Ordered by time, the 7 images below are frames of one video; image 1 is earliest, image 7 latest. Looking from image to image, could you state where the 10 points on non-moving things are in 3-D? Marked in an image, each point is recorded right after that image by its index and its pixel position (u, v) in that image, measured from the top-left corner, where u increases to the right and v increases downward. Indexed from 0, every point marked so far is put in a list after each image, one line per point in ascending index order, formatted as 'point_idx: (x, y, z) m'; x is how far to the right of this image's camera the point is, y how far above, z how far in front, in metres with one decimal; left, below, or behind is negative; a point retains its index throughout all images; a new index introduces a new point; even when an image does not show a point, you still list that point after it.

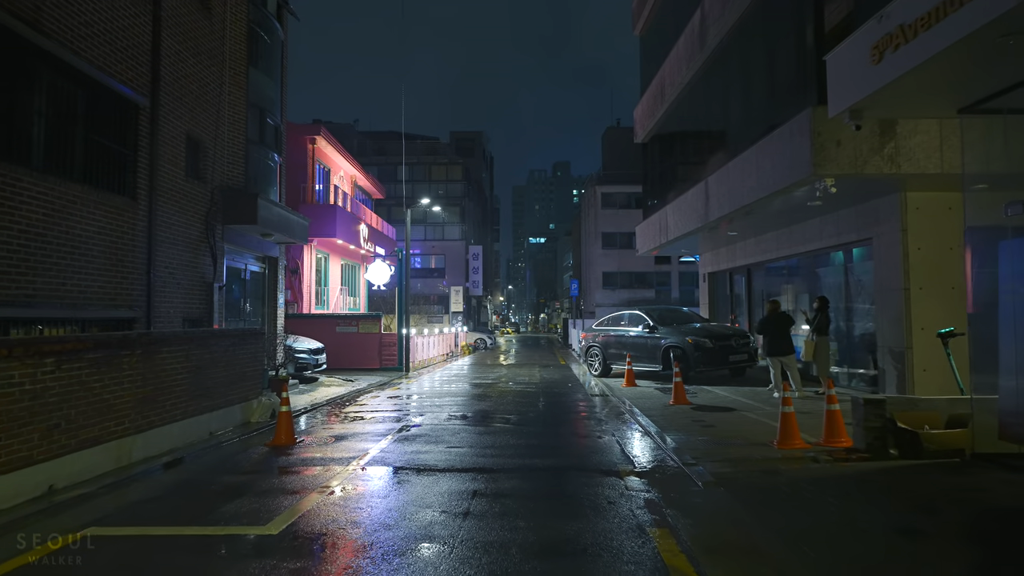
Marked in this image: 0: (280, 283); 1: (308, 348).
0: (-5.7, +0.1, +15.0) m
1: (-5.4, -1.6, +16.1) m
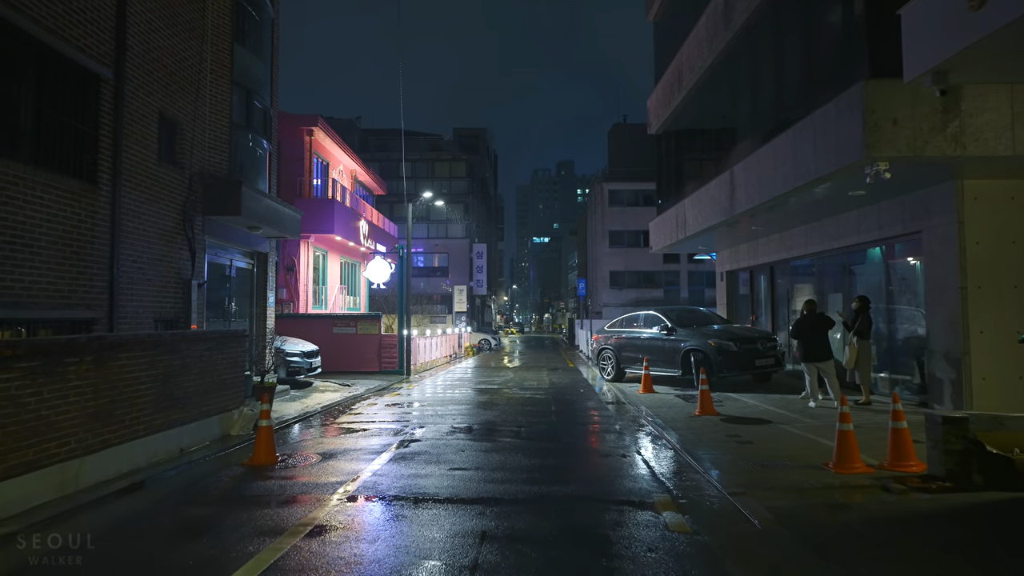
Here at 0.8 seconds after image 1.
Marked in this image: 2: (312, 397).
0: (-5.5, +0.2, +13.9) m
1: (-5.2, -1.6, +14.9) m
2: (-4.7, -2.5, +14.4) m
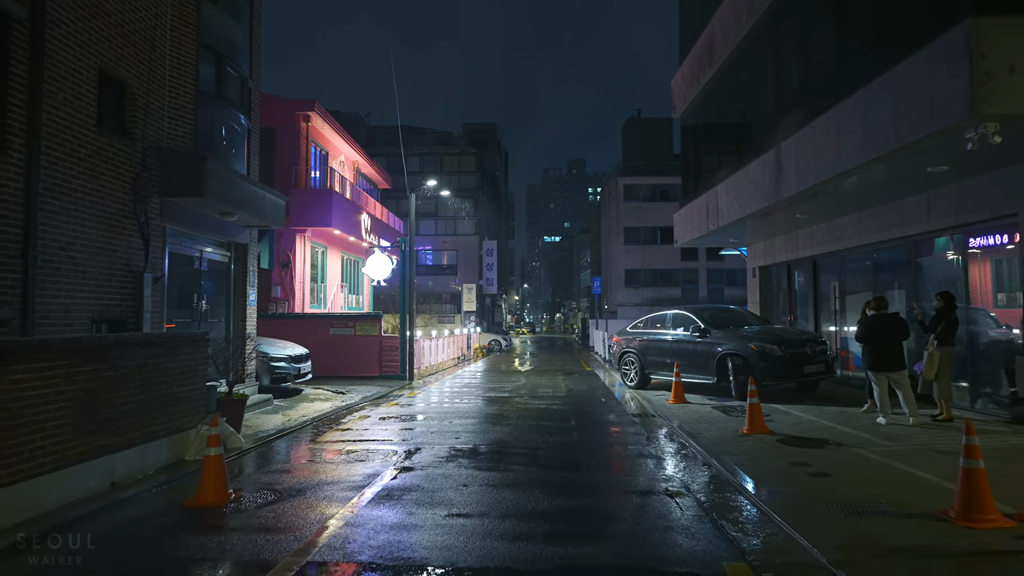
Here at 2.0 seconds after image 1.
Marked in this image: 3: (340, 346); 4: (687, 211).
0: (-5.2, +0.2, +12.3) m
1: (-4.9, -1.5, +13.3) m
2: (-4.4, -2.5, +12.8) m
3: (-5.2, -1.8, +18.6) m
4: (+5.3, +2.4, +18.7) m
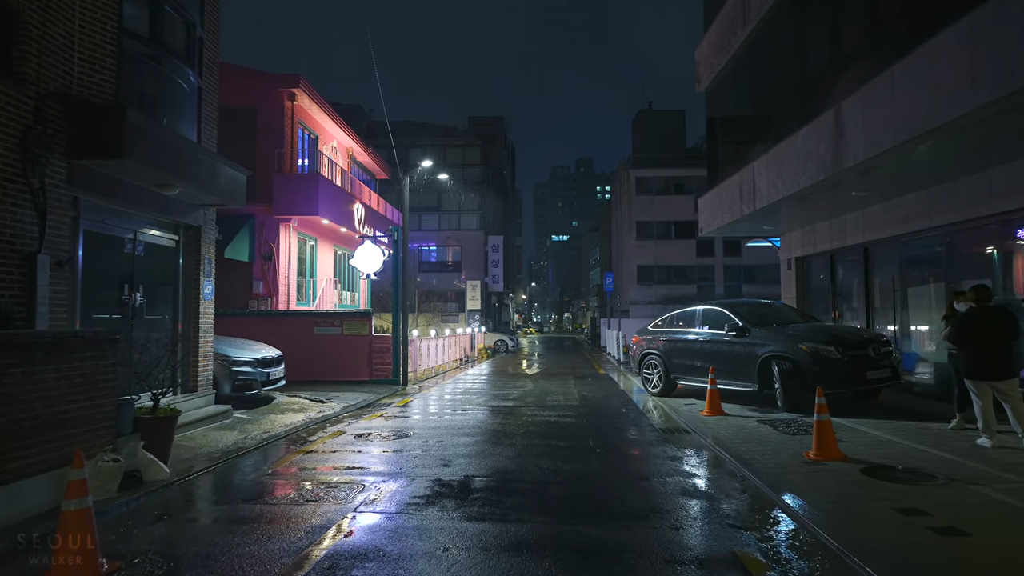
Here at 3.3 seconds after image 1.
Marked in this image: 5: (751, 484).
0: (-5.1, +0.4, +10.3) m
1: (-4.8, -1.3, +11.4) m
2: (-4.3, -2.3, +10.8) m
3: (-5.1, -1.6, +16.7) m
4: (+5.5, +2.5, +16.7) m
5: (+2.7, -2.2, +7.0) m
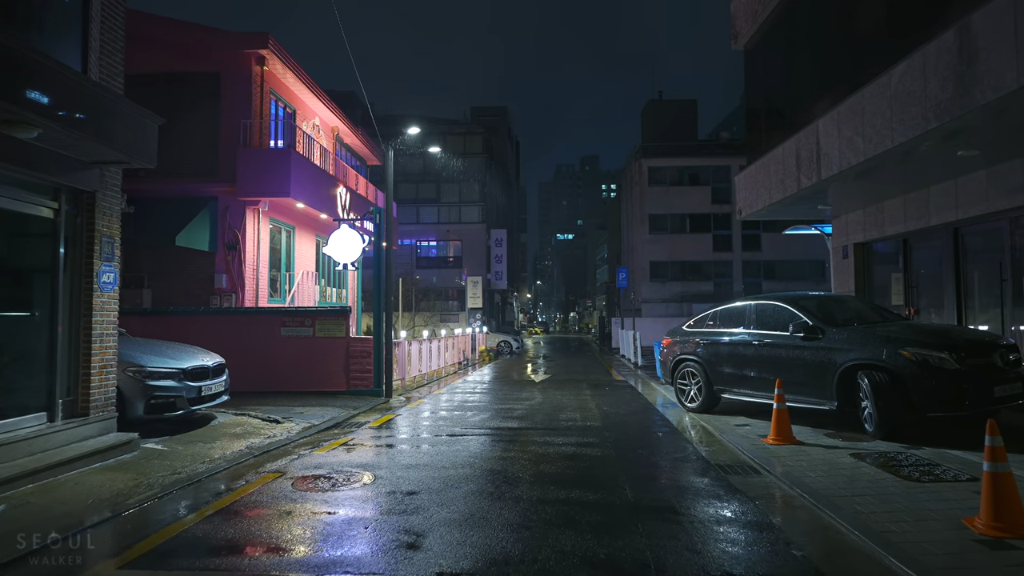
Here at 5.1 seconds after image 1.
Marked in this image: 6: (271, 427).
0: (-5.1, +0.5, +7.7) m
1: (-4.7, -1.2, +8.7) m
2: (-4.3, -2.2, +8.2) m
3: (-5.0, -1.5, +14.0) m
4: (+5.6, +2.7, +13.9) m
5: (+2.8, -2.1, +4.3) m
6: (-3.9, -2.2, +9.9) m
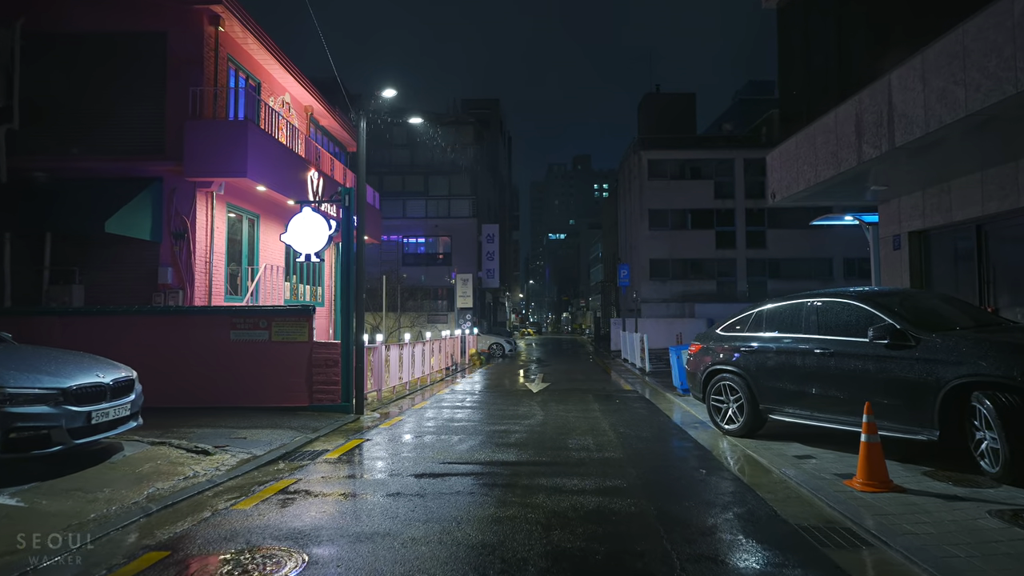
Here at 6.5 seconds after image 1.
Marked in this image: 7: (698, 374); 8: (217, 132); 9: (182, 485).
0: (-5.1, +0.6, +5.4) m
1: (-4.7, -1.1, +6.4) m
2: (-4.3, -2.1, +5.9) m
3: (-5.1, -1.4, +11.7) m
4: (+5.5, +2.8, +11.8) m
5: (+2.8, -2.0, +2.1) m
6: (-3.9, -2.1, +7.6) m
7: (+3.0, -1.4, +10.0) m
8: (-6.6, +3.5, +13.8) m
9: (-3.6, -2.2, +6.8) m
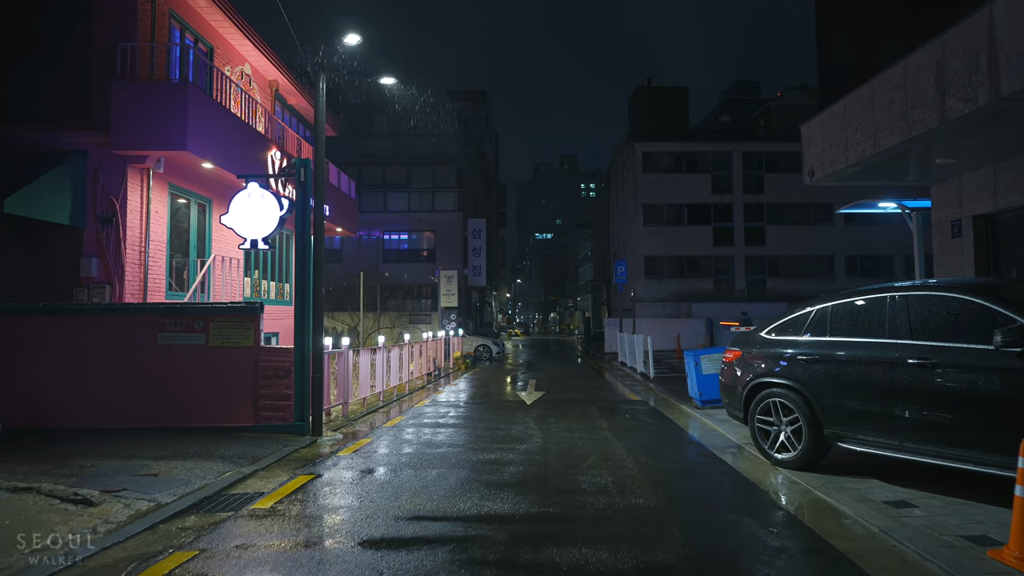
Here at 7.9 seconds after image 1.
0: (-5.1, +0.8, +3.2) m
1: (-4.8, -1.0, +4.2) m
2: (-4.3, -1.9, +3.7) m
3: (-5.2, -1.3, +9.5) m
4: (+5.3, +2.9, +9.8) m
5: (+2.9, -1.9, +0.1) m
6: (-4.0, -2.0, +5.4) m
7: (+2.9, -1.3, +8.0) m
8: (-6.8, +3.6, +11.6) m
9: (-3.6, -2.1, +4.6) m
